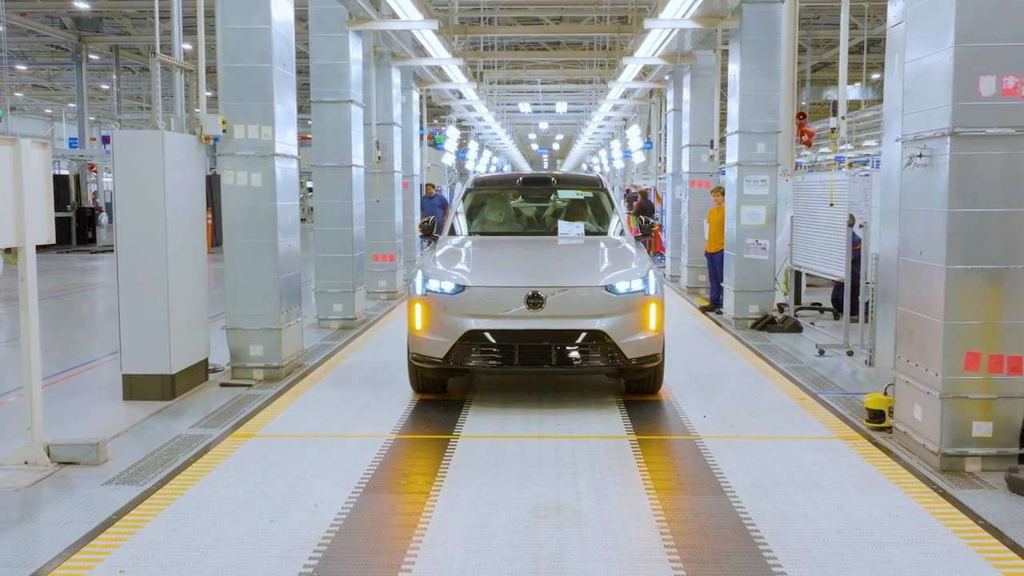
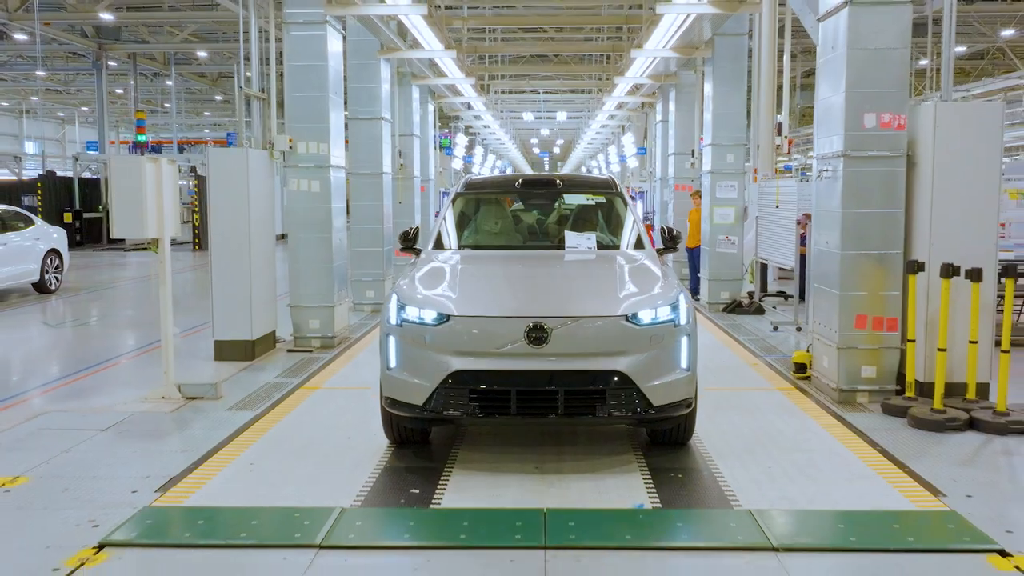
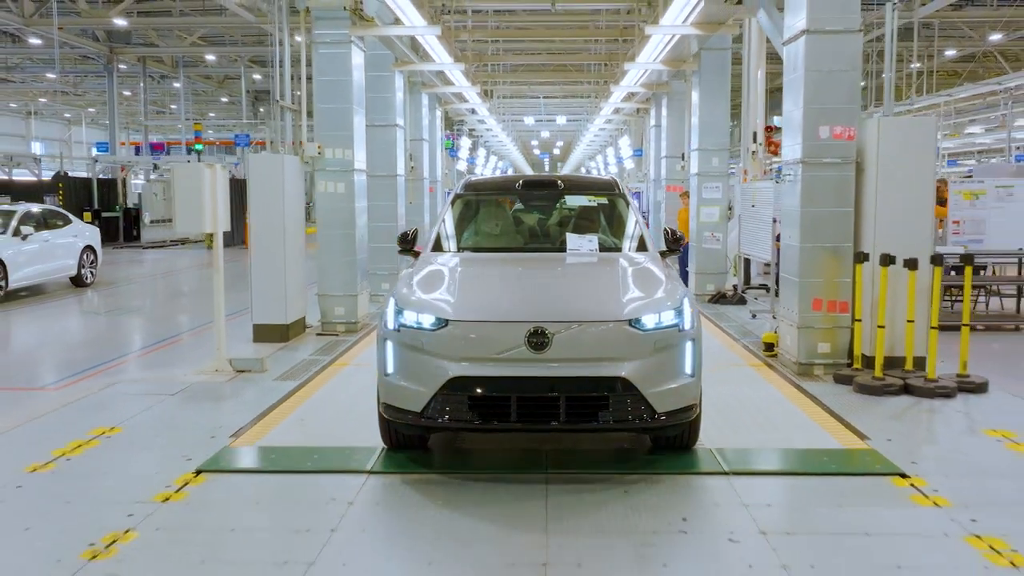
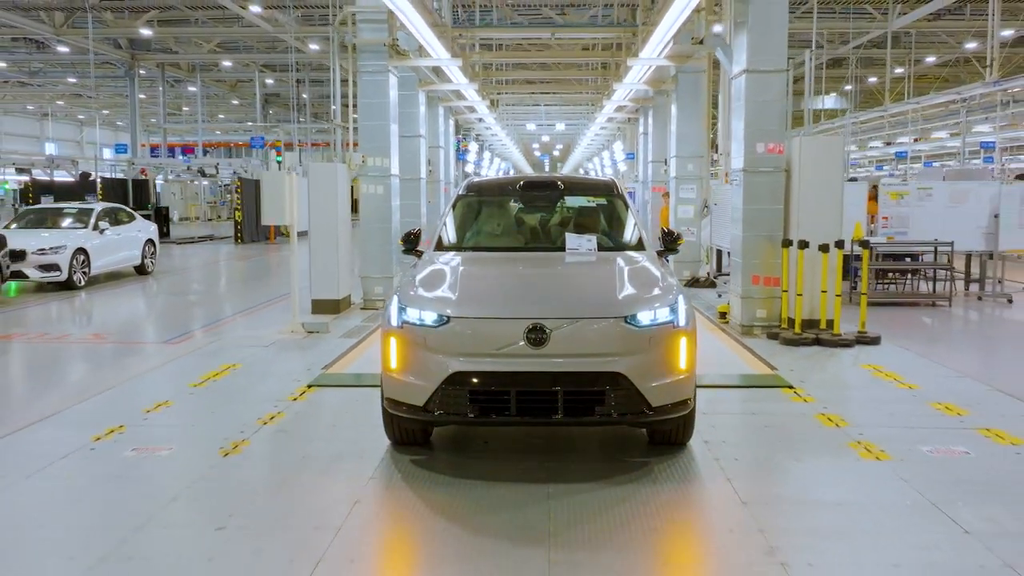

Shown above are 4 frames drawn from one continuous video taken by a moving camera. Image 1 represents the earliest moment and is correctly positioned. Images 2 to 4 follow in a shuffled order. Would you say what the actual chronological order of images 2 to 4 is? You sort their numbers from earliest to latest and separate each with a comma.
2, 3, 4
